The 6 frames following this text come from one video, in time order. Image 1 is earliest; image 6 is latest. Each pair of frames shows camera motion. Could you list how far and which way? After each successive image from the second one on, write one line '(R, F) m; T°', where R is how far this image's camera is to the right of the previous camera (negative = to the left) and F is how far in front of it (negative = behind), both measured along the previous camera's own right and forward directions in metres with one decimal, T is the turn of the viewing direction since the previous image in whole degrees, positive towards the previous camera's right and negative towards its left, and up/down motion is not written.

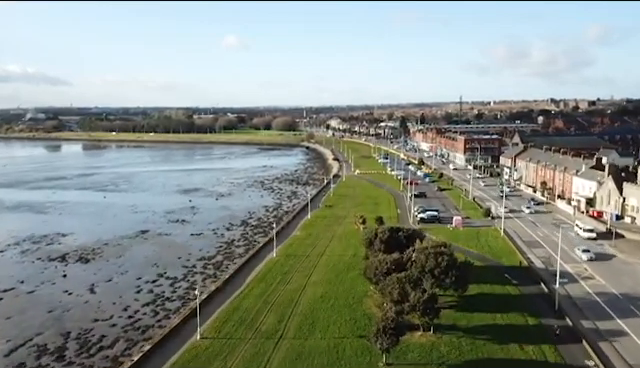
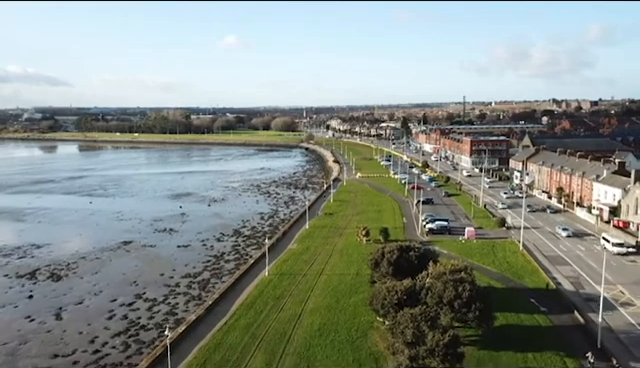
(+0.1, +3.4) m; 0°
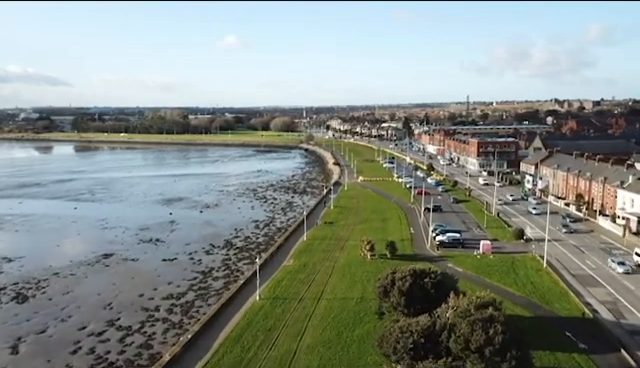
(0.0, +3.4) m; 0°
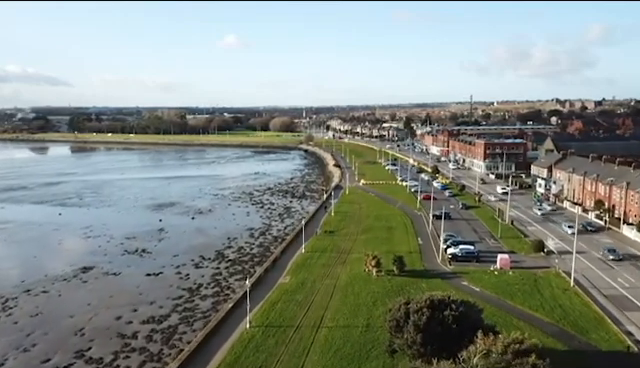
(0.0, +3.0) m; 0°
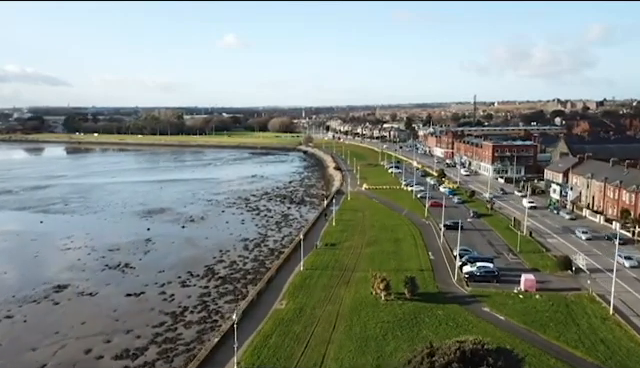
(0.0, +3.2) m; 0°
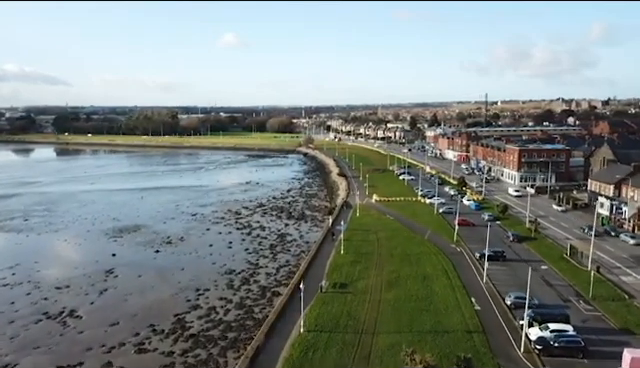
(-0.3, +7.8) m; 0°
